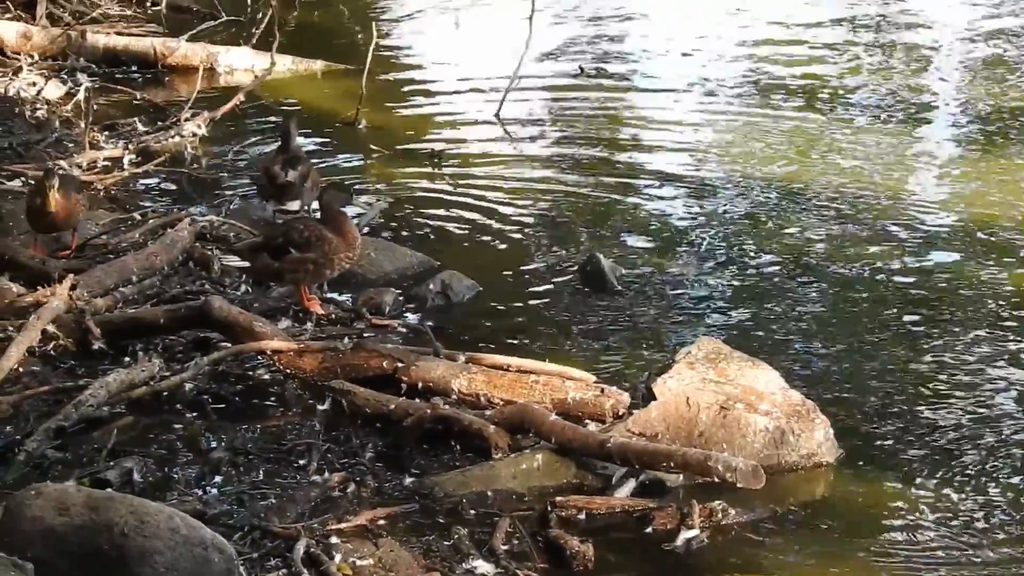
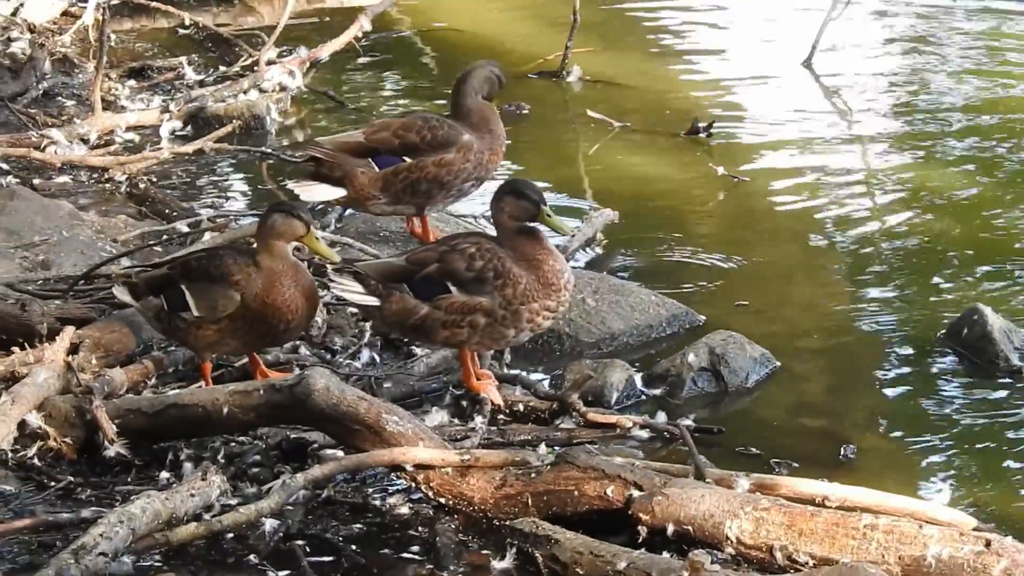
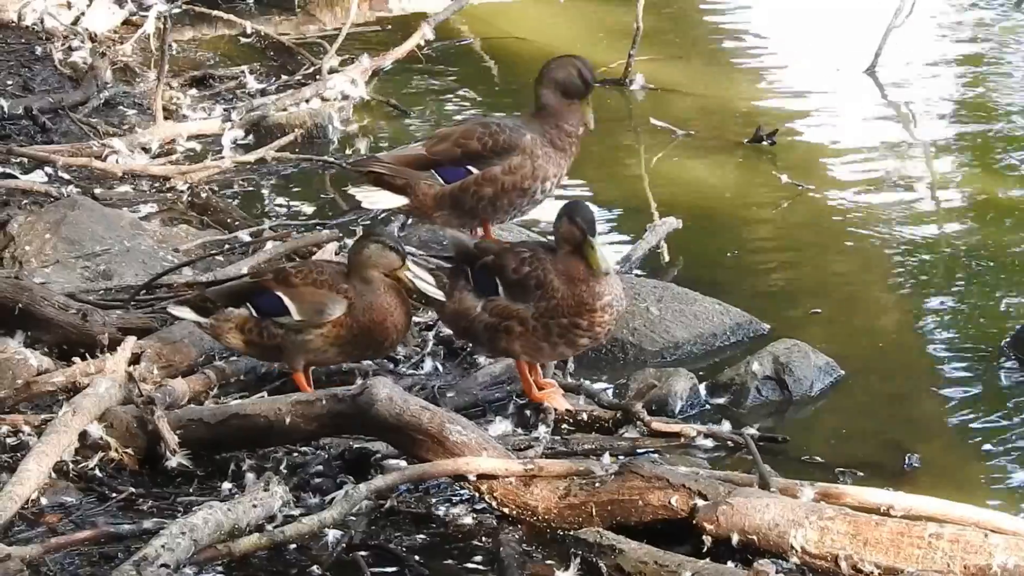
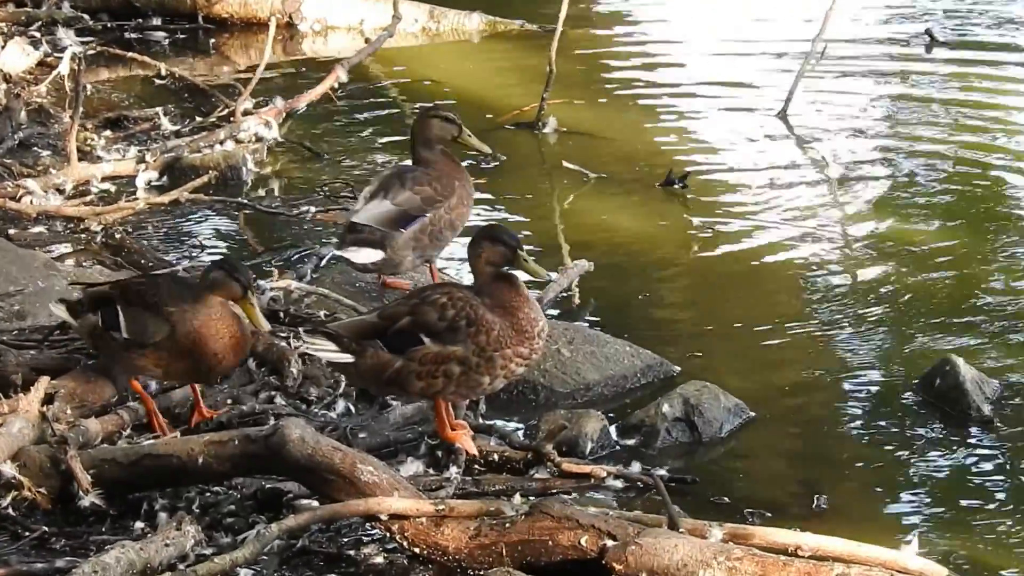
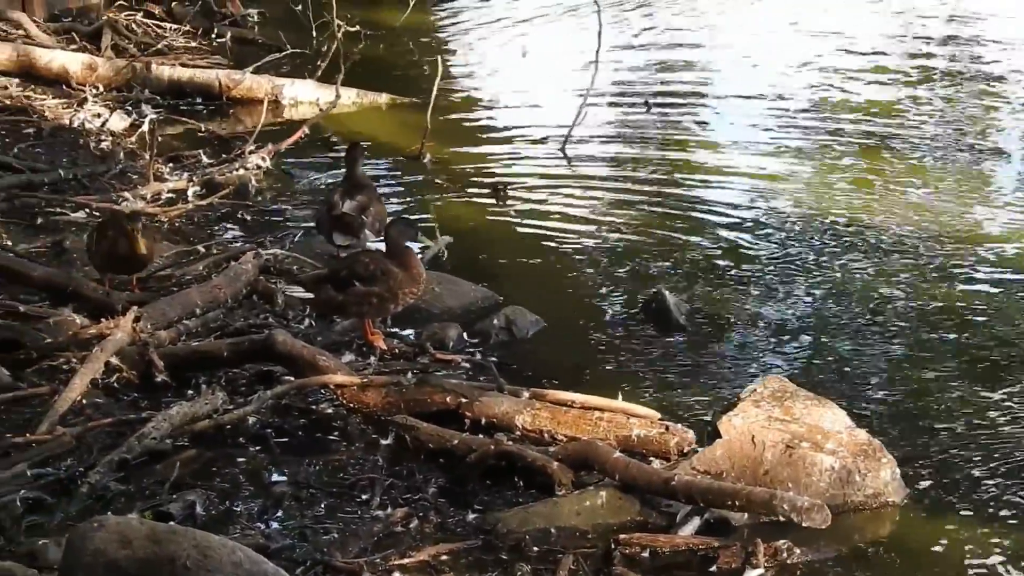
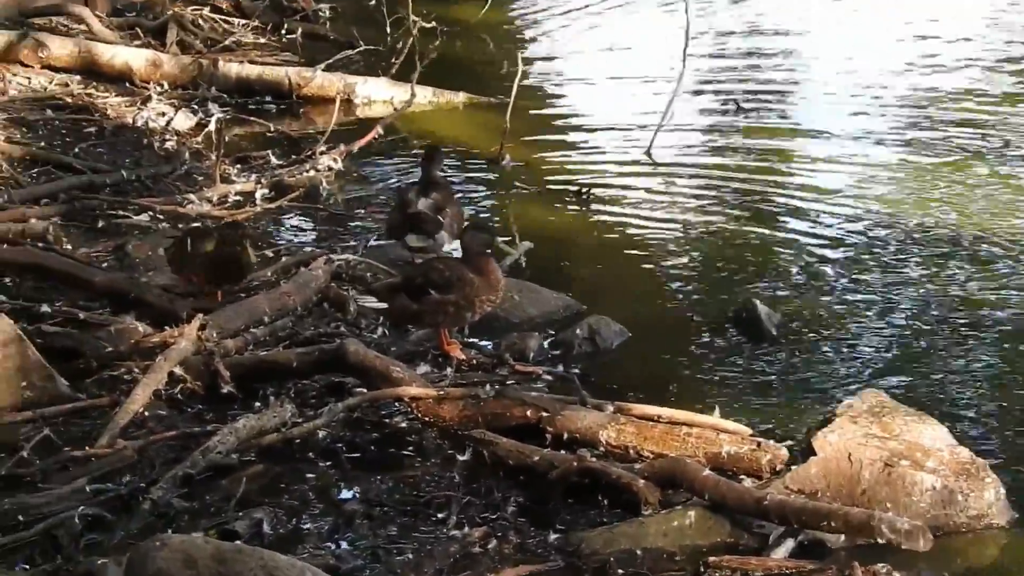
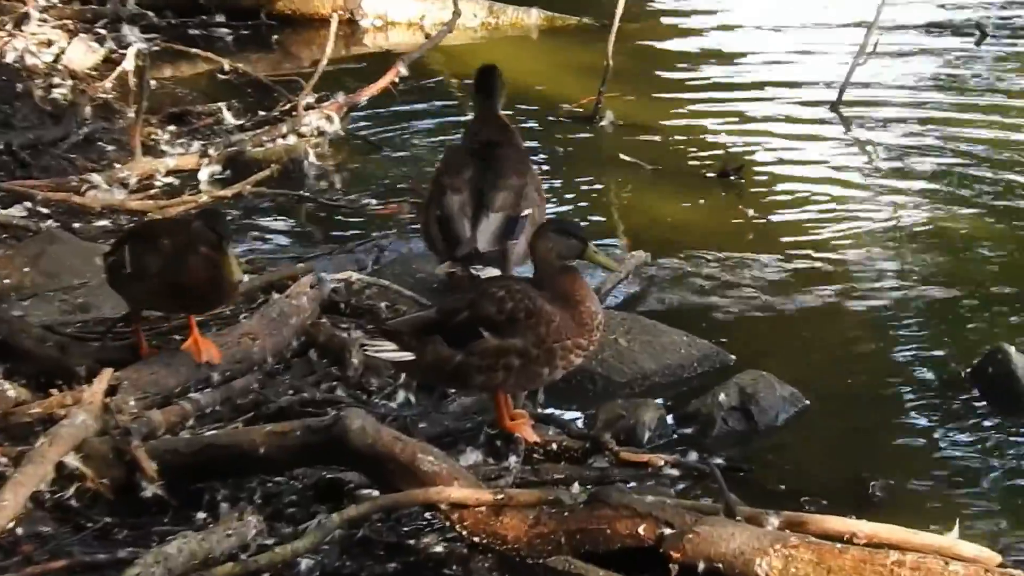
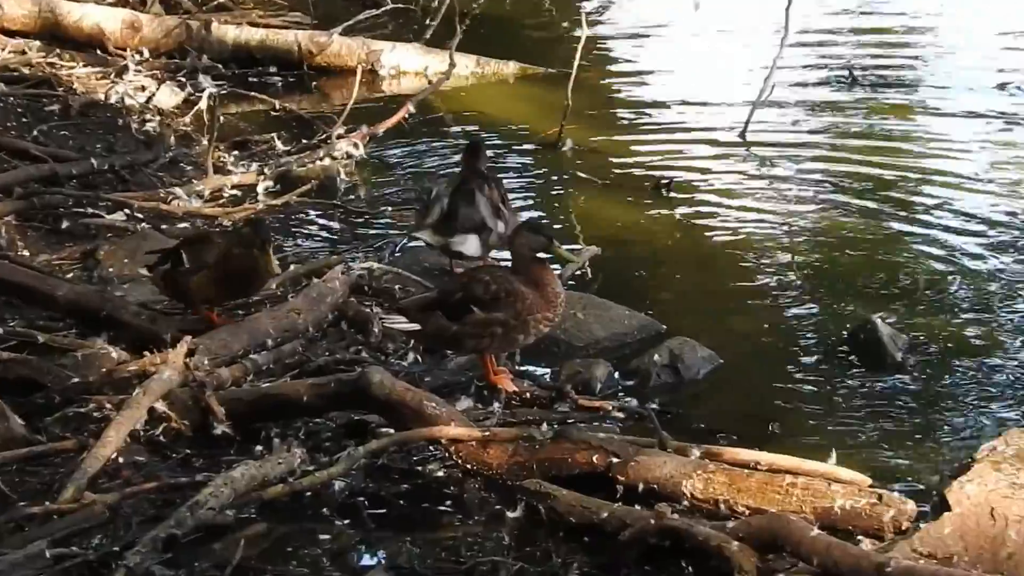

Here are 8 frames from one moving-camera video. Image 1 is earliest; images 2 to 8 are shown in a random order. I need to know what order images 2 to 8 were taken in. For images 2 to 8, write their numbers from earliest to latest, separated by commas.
5, 6, 8, 7, 4, 2, 3
